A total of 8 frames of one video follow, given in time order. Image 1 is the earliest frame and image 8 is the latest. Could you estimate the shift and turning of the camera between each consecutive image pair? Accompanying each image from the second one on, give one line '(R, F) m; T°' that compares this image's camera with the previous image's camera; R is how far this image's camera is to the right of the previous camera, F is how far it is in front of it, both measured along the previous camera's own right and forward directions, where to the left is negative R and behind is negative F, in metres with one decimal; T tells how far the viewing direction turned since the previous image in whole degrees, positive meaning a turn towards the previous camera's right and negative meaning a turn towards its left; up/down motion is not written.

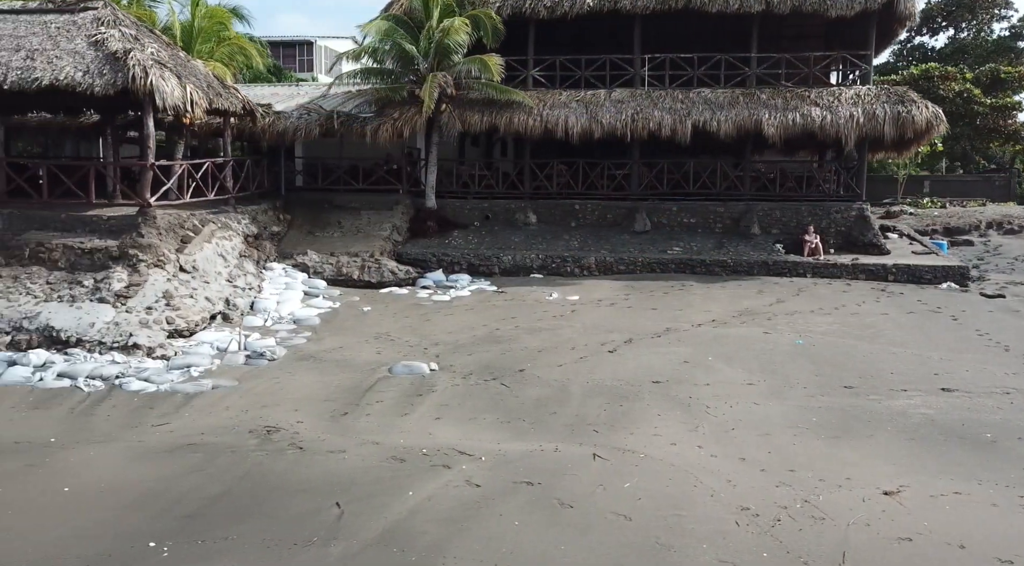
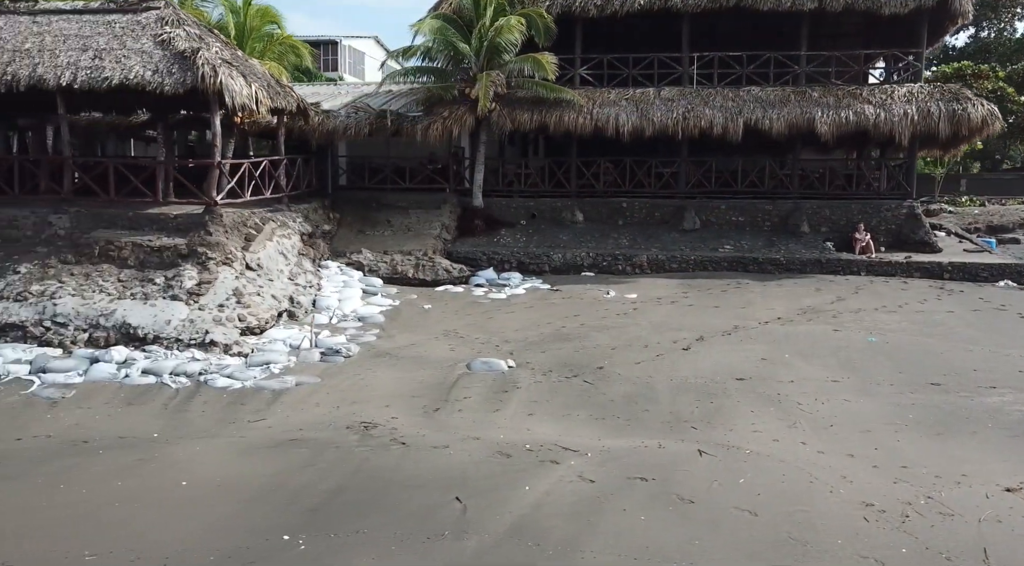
(-0.8, 0.0) m; -1°
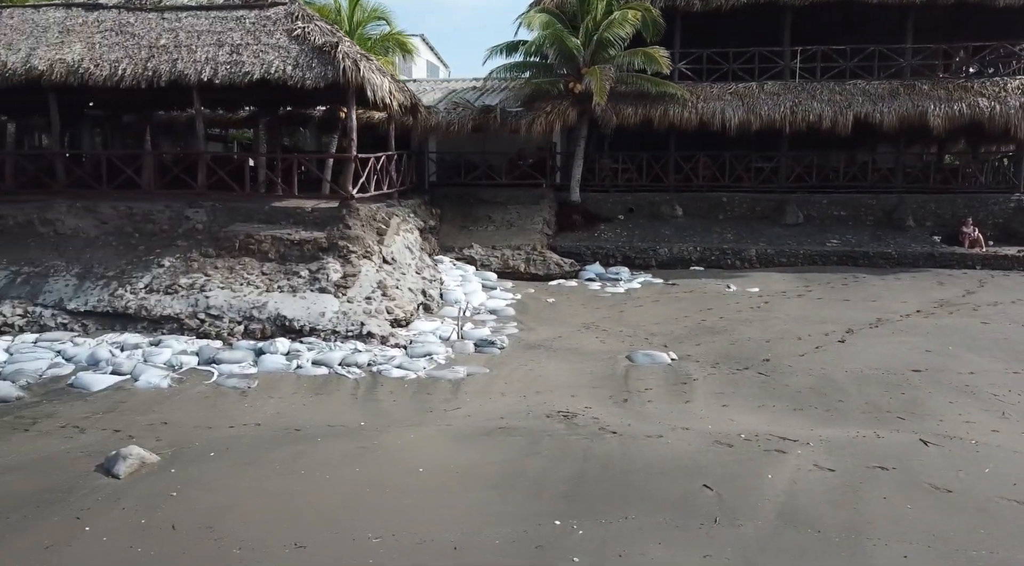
(-1.7, 0.0) m; -1°
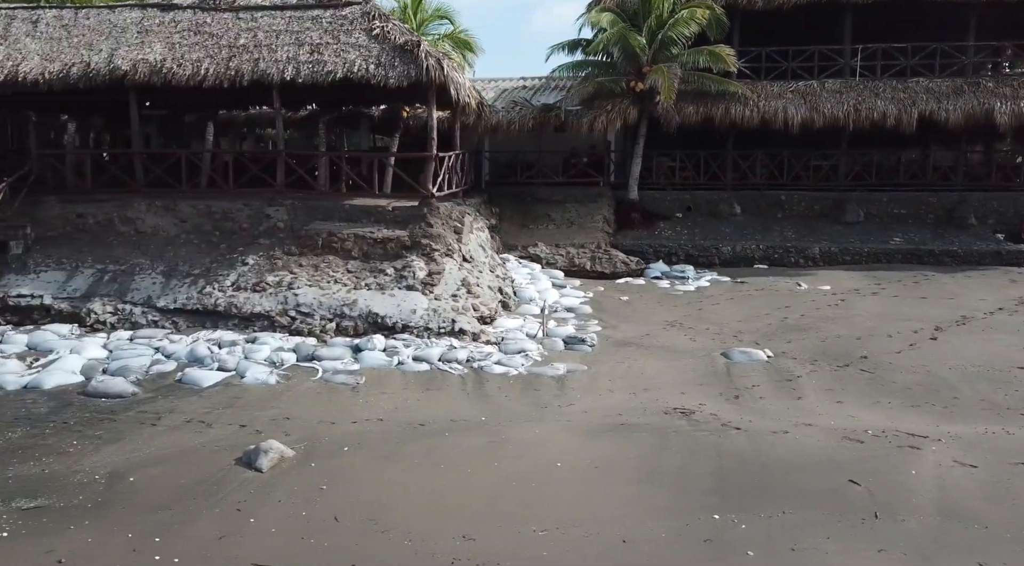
(-1.0, -0.1) m; -1°
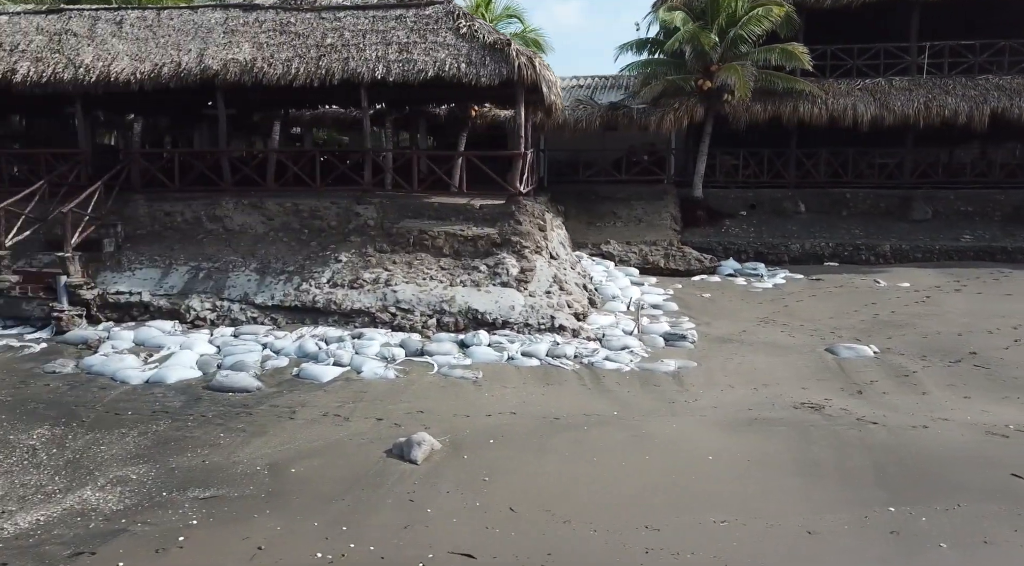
(-1.1, -0.1) m; -1°
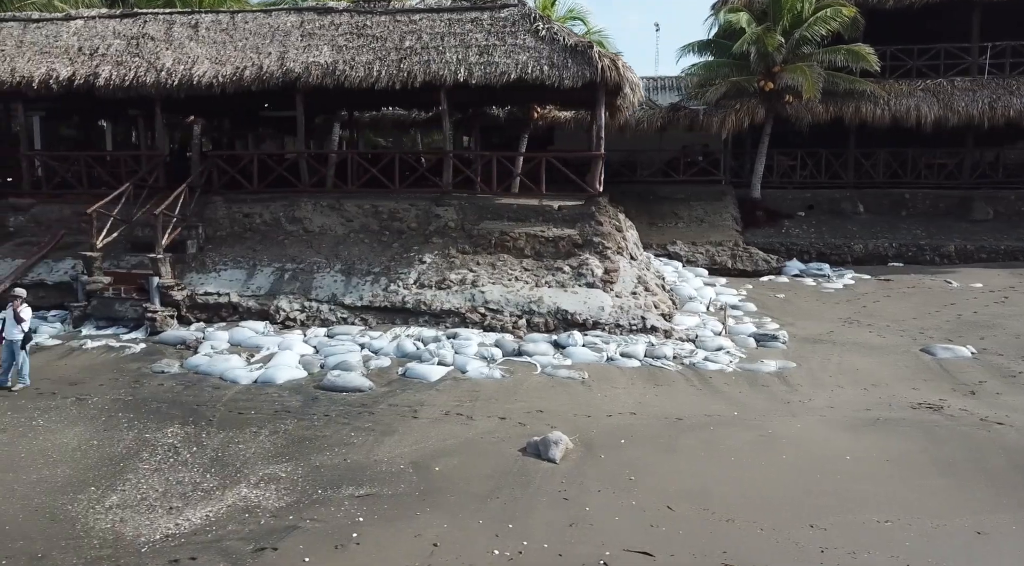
(-1.0, -0.1) m; -1°
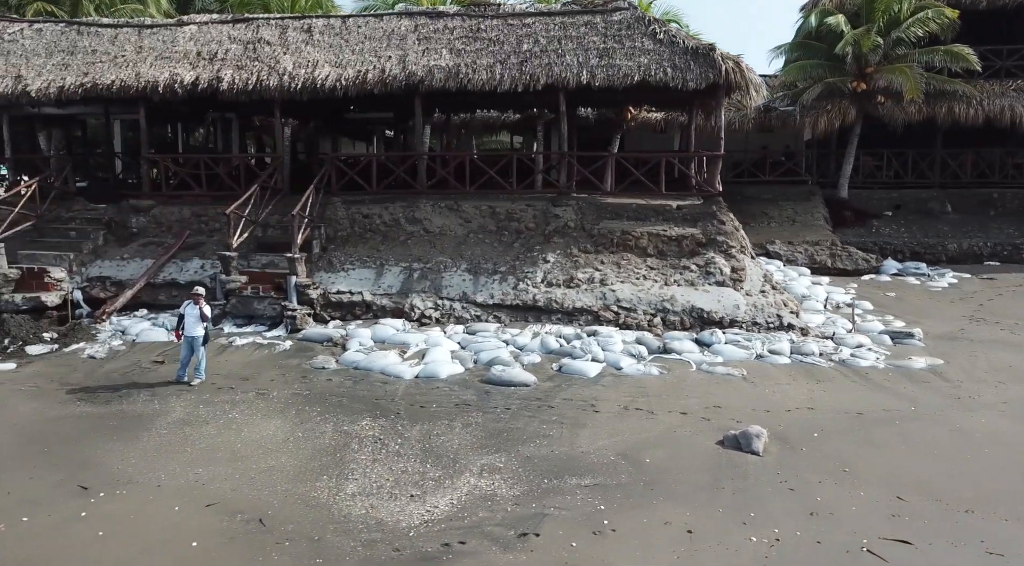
(-1.6, -0.2) m; -1°
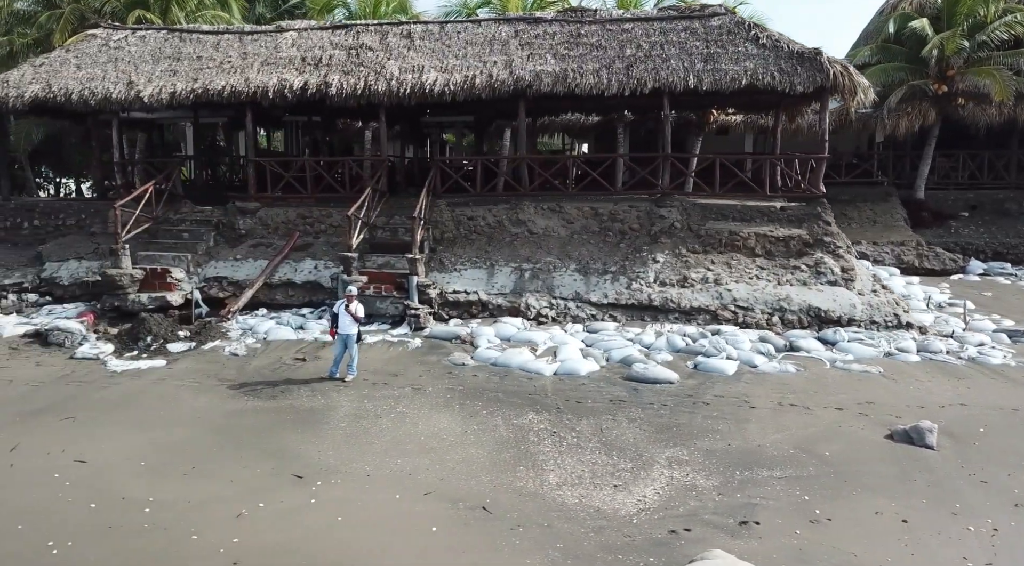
(-1.5, -0.3) m; -1°
